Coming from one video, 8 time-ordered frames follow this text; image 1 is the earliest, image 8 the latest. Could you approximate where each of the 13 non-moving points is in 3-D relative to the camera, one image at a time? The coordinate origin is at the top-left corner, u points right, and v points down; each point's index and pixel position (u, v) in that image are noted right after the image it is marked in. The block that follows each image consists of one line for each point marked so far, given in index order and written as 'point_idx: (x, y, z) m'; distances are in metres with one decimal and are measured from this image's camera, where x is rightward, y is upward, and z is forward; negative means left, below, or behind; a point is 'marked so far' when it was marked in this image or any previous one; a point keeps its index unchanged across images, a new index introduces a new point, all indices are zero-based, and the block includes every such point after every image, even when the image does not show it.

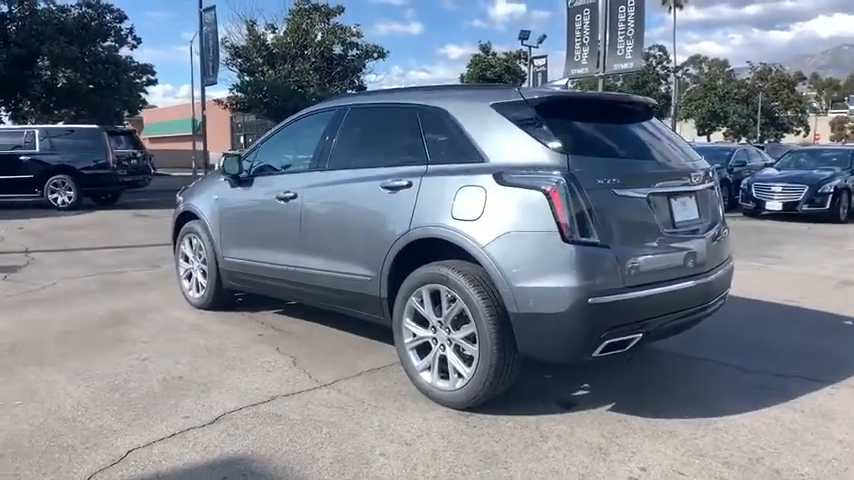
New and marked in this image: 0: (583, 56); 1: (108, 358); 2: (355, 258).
0: (+4.3, +5.0, +18.5) m
1: (-2.8, -1.0, +6.0) m
2: (-0.5, -0.1, +5.5) m
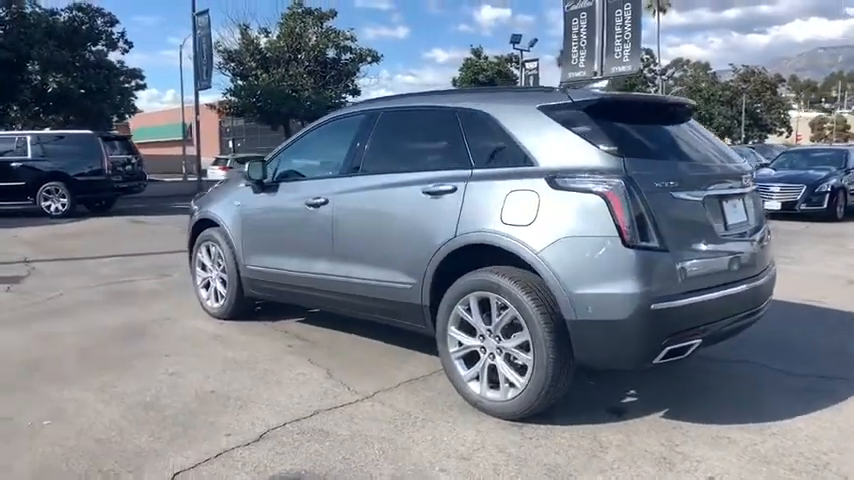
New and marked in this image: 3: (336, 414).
0: (+4.2, +4.9, +18.5) m
1: (-2.5, -1.1, +5.8) m
2: (-0.2, -0.2, +5.4) m
3: (-0.6, -1.2, +4.8) m
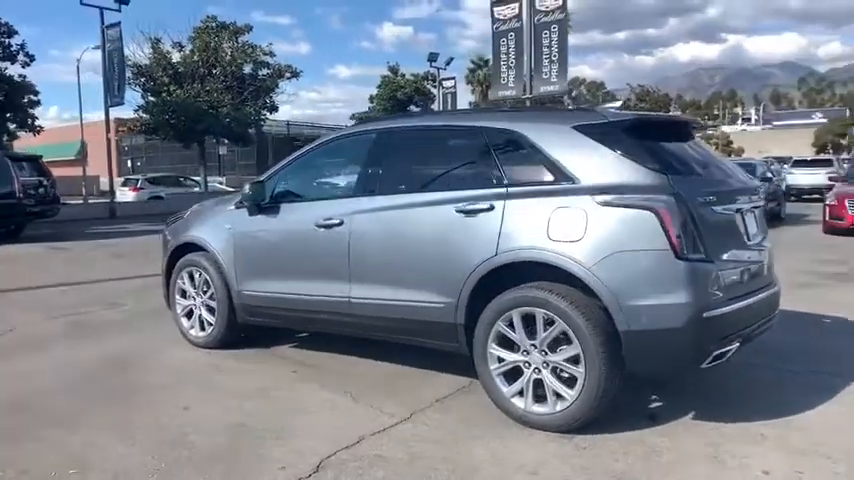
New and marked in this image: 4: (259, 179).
0: (+2.3, +4.5, +19.1) m
1: (-2.3, -1.3, +5.4) m
2: (0.0, -0.3, +5.4) m
3: (-0.3, -1.4, +4.7) m
4: (-1.5, +0.6, +6.6) m
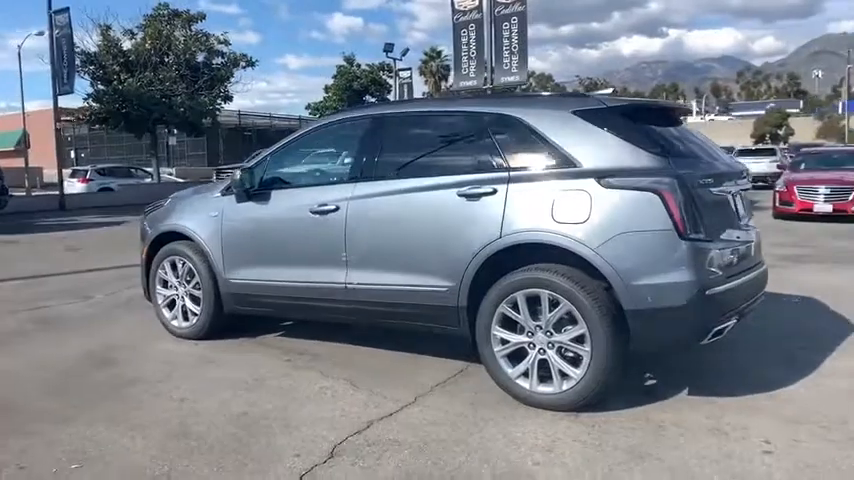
0: (+1.3, +4.8, +19.2) m
1: (-2.2, -1.2, +5.3) m
2: (0.0, -0.2, +5.4) m
3: (-0.2, -1.3, +4.8) m
4: (-1.6, +0.7, +6.5) m
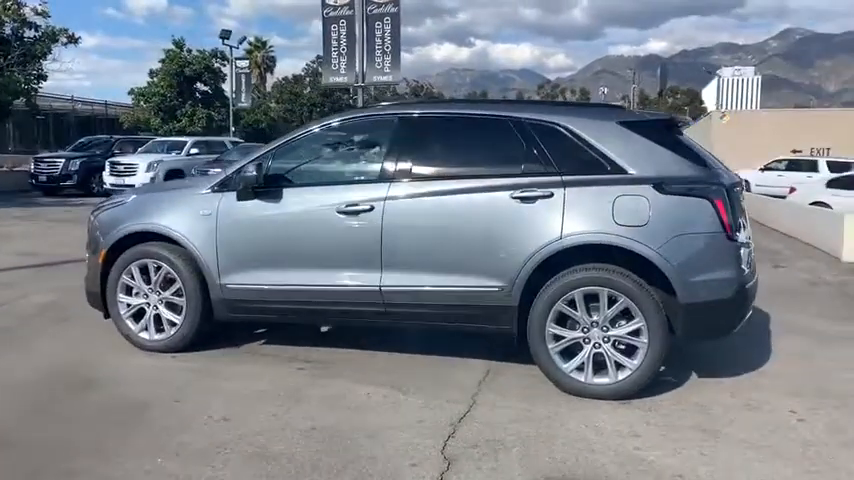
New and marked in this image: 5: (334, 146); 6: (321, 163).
0: (-2.4, +4.9, +19.0) m
1: (-1.7, -1.3, +4.7) m
2: (+0.4, -0.2, +5.5) m
3: (+0.3, -1.3, +4.8) m
4: (-1.5, +0.7, +6.0) m
5: (-0.9, +0.9, +6.0) m
6: (-0.9, +0.6, +5.9) m
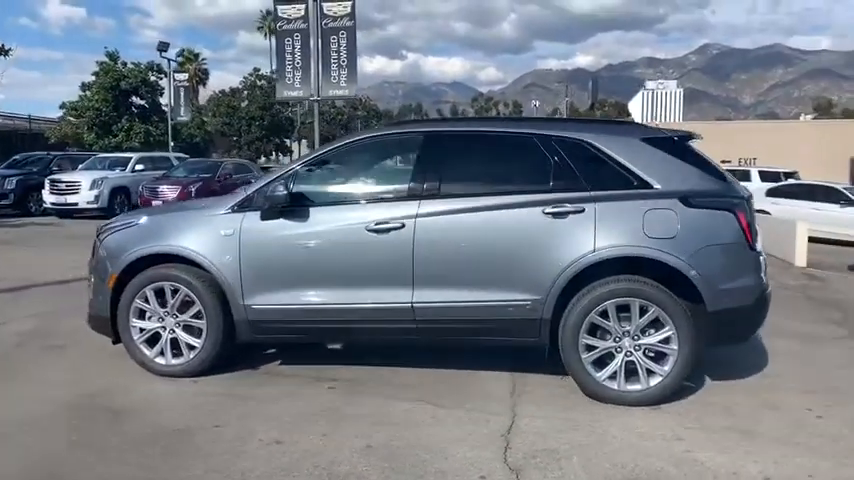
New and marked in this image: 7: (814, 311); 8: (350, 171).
0: (-3.6, +4.4, +18.9) m
1: (-1.4, -1.4, +4.6) m
2: (+0.6, -0.4, +5.6) m
3: (+0.7, -1.4, +4.9) m
4: (-1.3, +0.5, +6.0) m
5: (-0.7, +0.7, +6.0) m
6: (-0.7, +0.5, +5.9) m
7: (+5.1, -0.9, +9.0) m
8: (-0.6, +0.6, +5.9) m
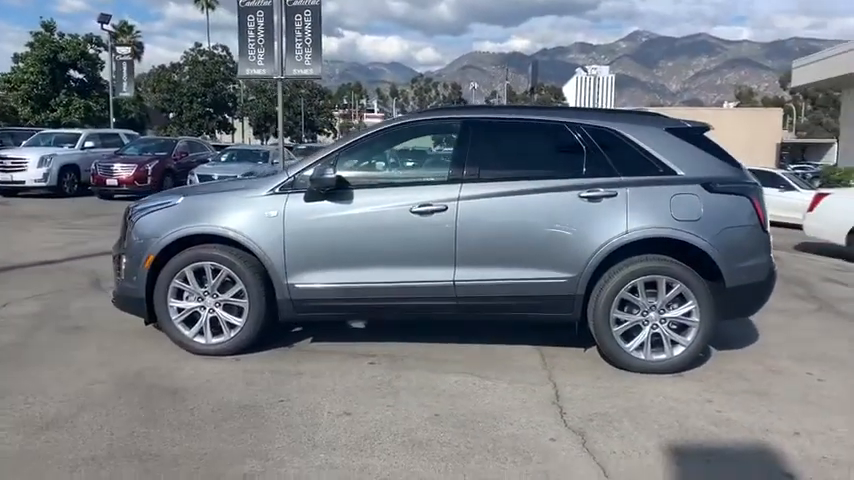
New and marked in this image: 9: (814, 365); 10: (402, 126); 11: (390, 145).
0: (-4.6, +5.0, +18.6) m
1: (-0.9, -1.3, +4.8) m
2: (+1.0, -0.2, +6.0) m
3: (+1.1, -1.3, +5.3) m
4: (-1.0, +0.7, +6.1) m
5: (-0.4, +0.9, +6.2) m
6: (-0.4, +0.6, +6.1) m
7: (+5.1, -0.7, +9.8) m
8: (-0.3, +0.8, +6.2) m
9: (+3.6, -1.2, +6.4) m
10: (-0.2, +1.0, +6.2) m
11: (-0.3, +0.9, +6.2) m
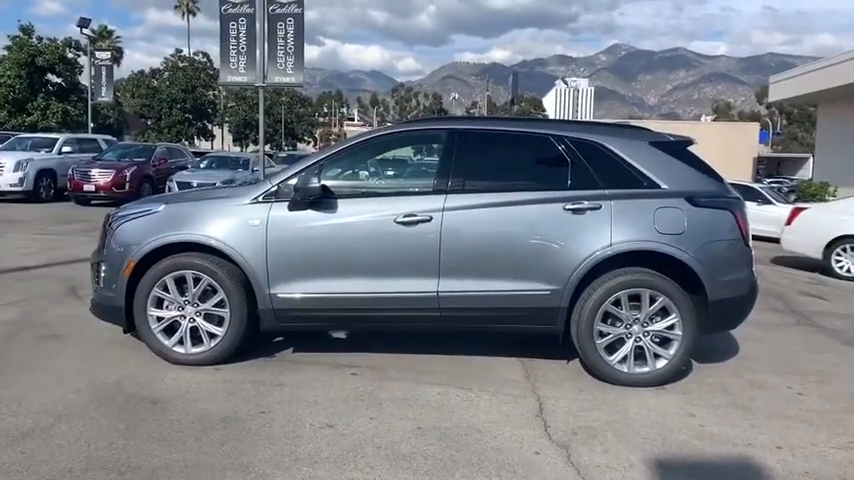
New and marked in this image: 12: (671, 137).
0: (-5.0, +4.7, +18.5) m
1: (-1.0, -1.4, +4.8) m
2: (+0.9, -0.3, +6.0) m
3: (+1.0, -1.3, +5.3) m
4: (-1.1, +0.6, +6.1) m
5: (-0.5, +0.8, +6.2) m
6: (-0.5, +0.5, +6.1) m
7: (+4.8, -0.9, +9.9) m
8: (-0.4, +0.7, +6.1) m
9: (+3.4, -1.3, +6.4) m
10: (-0.3, +0.9, +6.2) m
11: (-0.4, +0.8, +6.2) m
12: (+2.2, +1.0, +6.4) m
